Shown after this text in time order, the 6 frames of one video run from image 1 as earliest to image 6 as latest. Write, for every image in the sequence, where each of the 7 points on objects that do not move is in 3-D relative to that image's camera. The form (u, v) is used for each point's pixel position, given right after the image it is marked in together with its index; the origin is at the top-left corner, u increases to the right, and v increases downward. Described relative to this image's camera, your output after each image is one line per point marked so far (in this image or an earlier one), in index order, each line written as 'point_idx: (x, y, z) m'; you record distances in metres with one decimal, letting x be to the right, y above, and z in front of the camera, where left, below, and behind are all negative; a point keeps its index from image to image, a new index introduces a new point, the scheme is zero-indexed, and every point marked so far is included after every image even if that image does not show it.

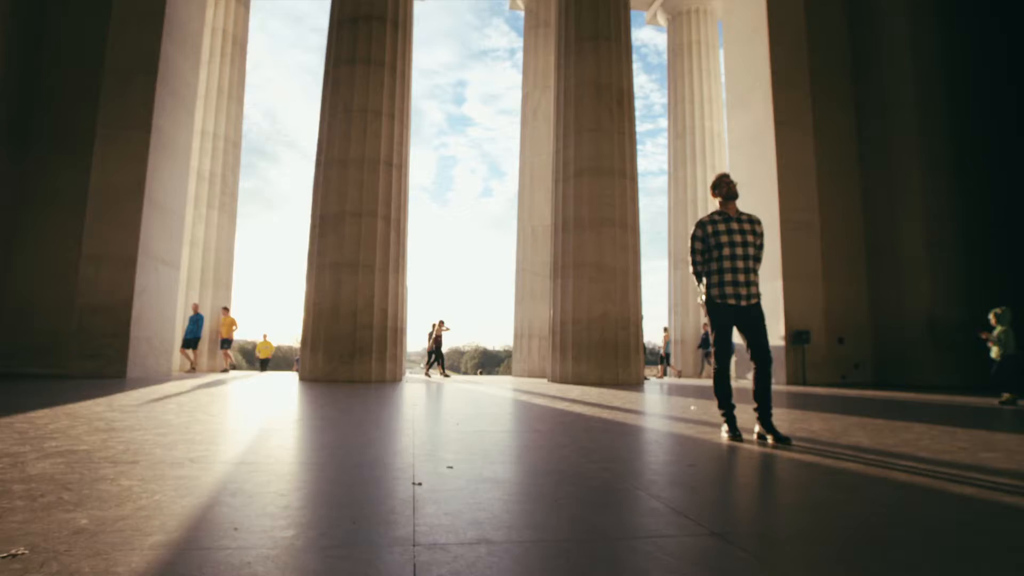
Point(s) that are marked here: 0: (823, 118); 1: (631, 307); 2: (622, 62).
0: (+7.7, +4.2, +14.9) m
1: (+2.7, -0.5, +14.6) m
2: (+2.6, +5.6, +15.3) m
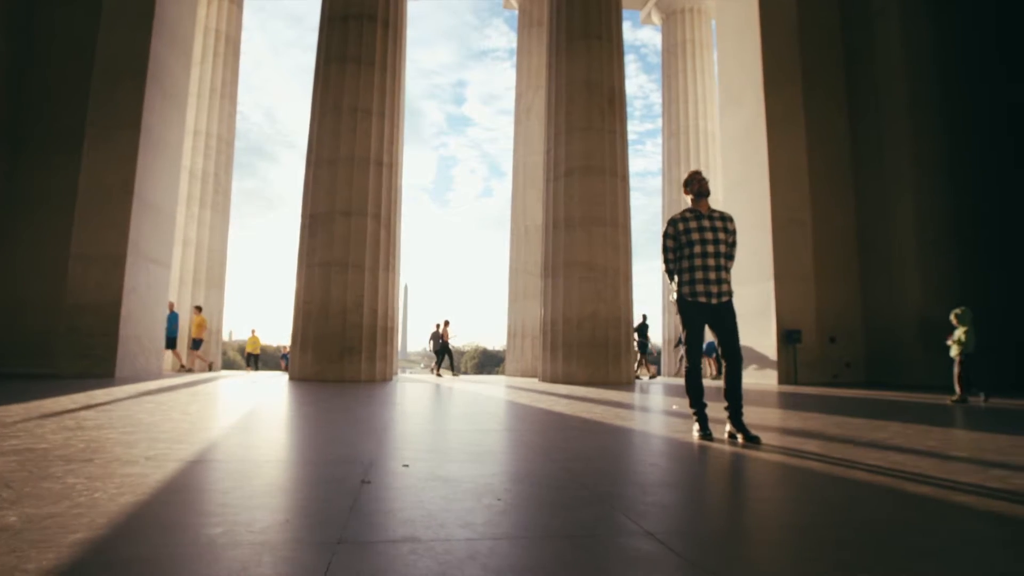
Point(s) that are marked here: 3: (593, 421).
0: (+7.5, +4.2, +14.8) m
1: (+2.5, -0.5, +14.6) m
2: (+2.4, +5.7, +15.2) m
3: (+0.6, -1.3, +6.3) m
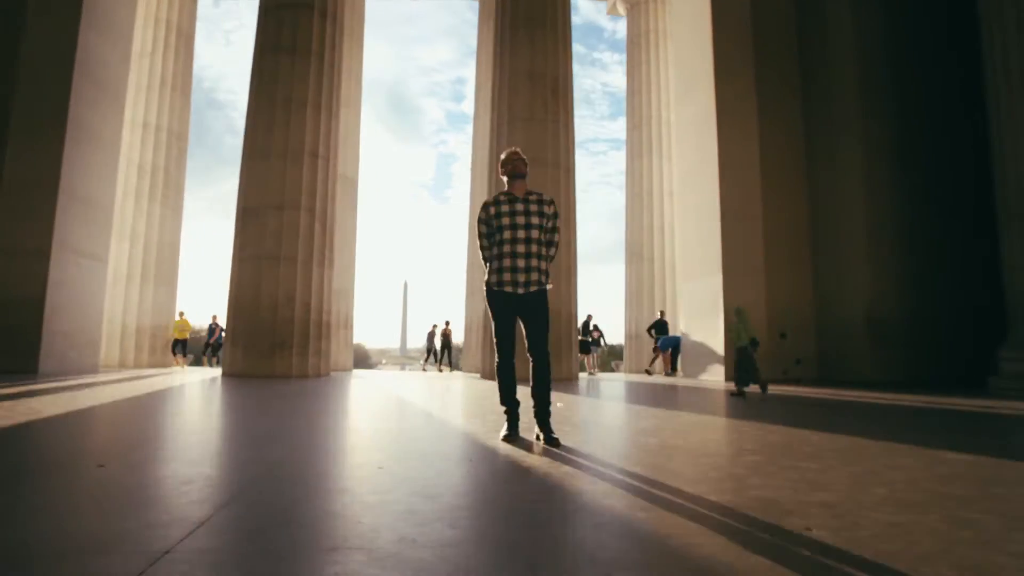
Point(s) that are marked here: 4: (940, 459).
0: (+6.1, +4.4, +14.5) m
1: (+1.1, -0.3, +14.3) m
2: (+1.1, +5.8, +14.9) m
3: (-0.8, -1.2, +6.0) m
4: (+2.6, -1.0, +3.7) m
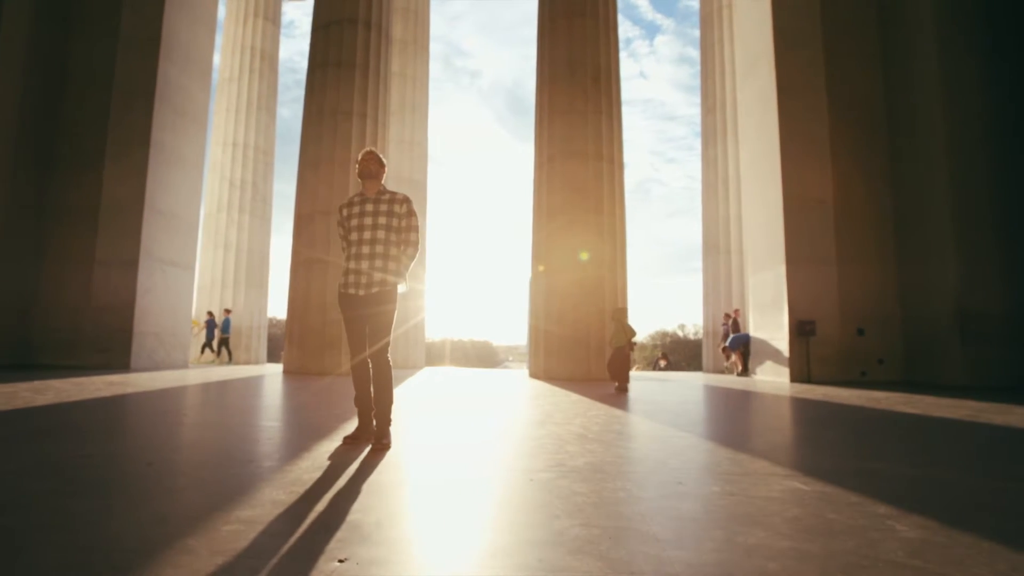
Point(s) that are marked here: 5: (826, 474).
0: (+7.0, +4.6, +13.0) m
1: (+2.2, -0.3, +13.8) m
2: (+2.1, +5.9, +14.4) m
3: (-1.3, -1.2, +6.0) m
4: (+1.5, -1.0, +3.1) m
5: (+1.8, -1.1, +3.4) m
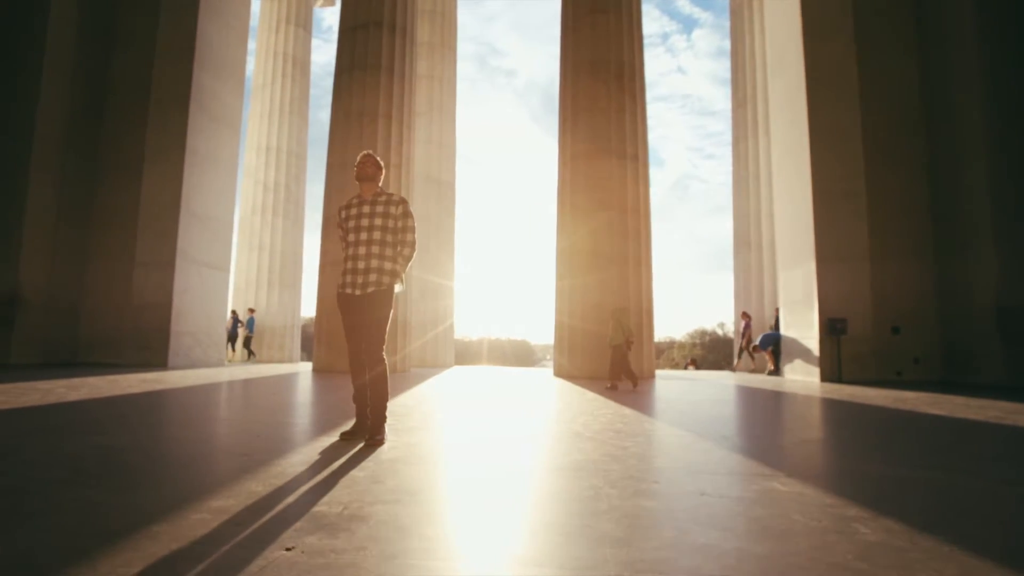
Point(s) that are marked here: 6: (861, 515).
0: (+7.5, +4.6, +12.6) m
1: (+2.7, -0.2, +13.6) m
2: (+2.7, +5.9, +14.3) m
3: (-1.3, -1.2, +6.1) m
4: (+1.4, -1.0, +3.1) m
5: (+1.7, -1.1, +3.3) m
6: (+1.3, -0.9, +2.3) m
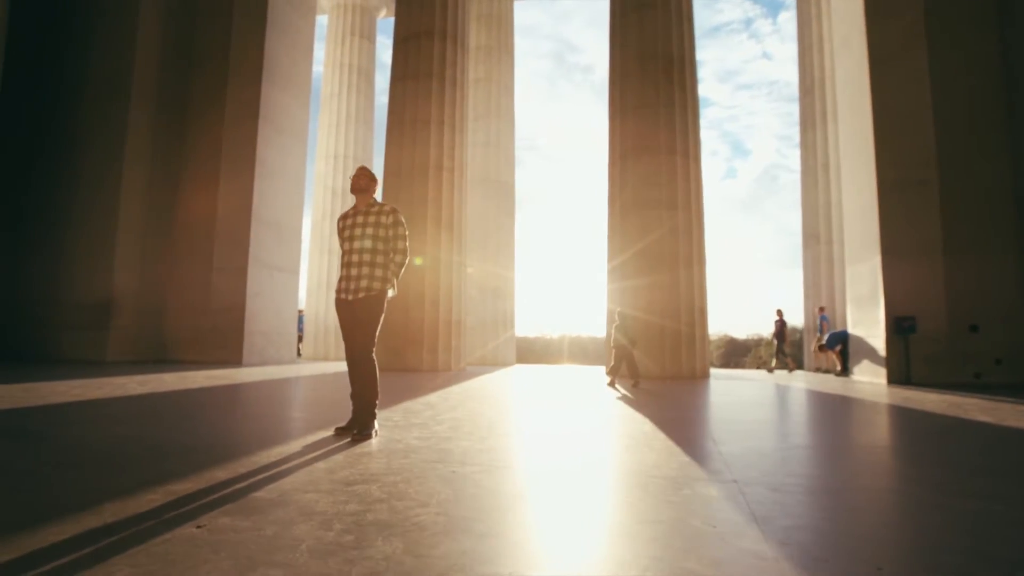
0: (+8.3, +4.7, +11.6) m
1: (+3.8, -0.2, +13.4) m
2: (+3.8, +6.0, +13.9) m
3: (-1.1, -1.3, +6.4) m
4: (+1.2, -1.0, +3.0) m
5: (+1.5, -1.1, +3.2) m
6: (+1.0, -0.9, +2.3) m
